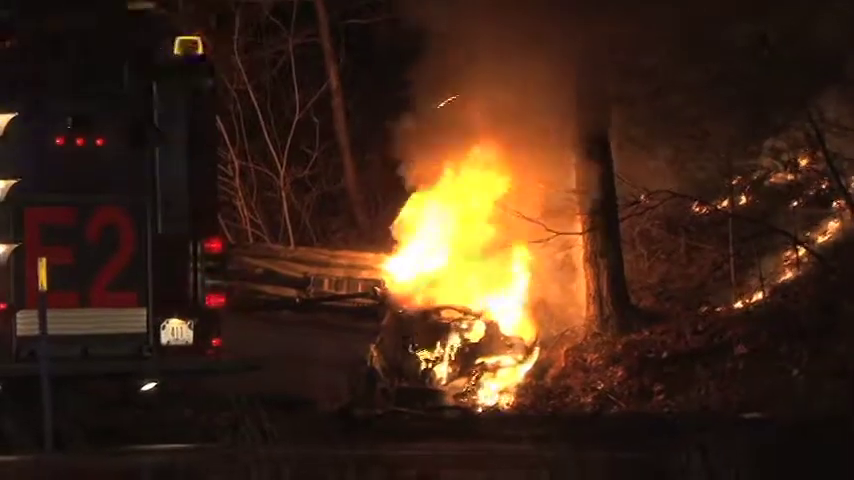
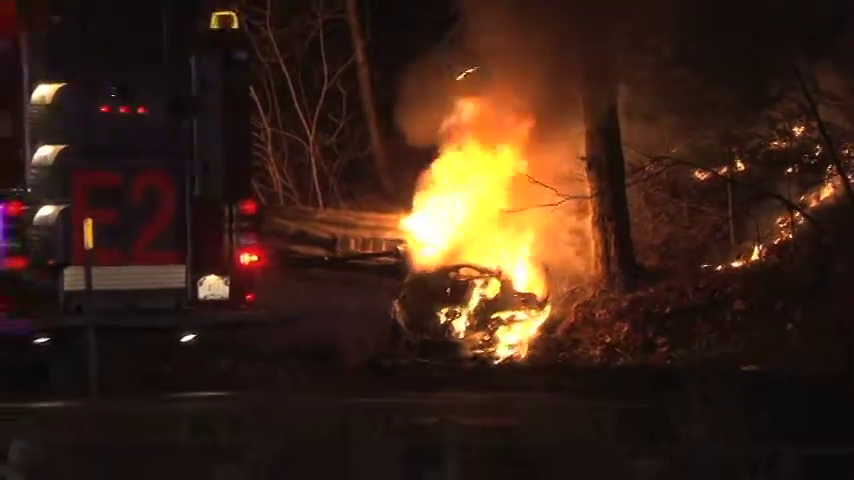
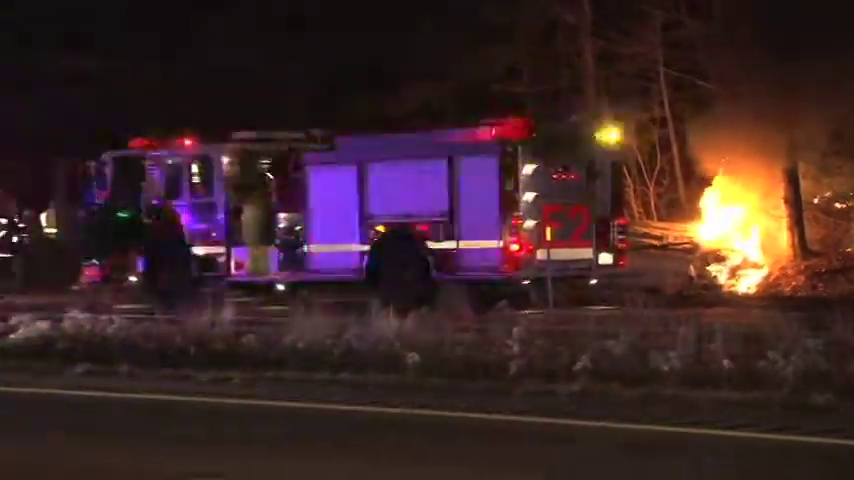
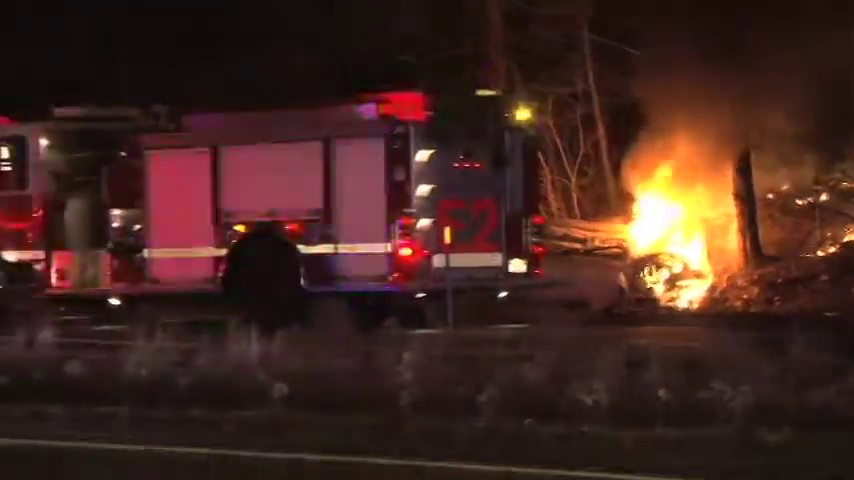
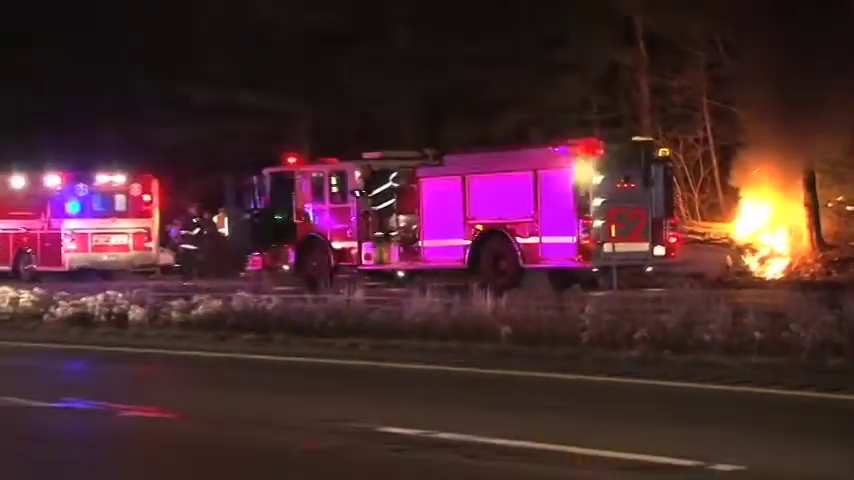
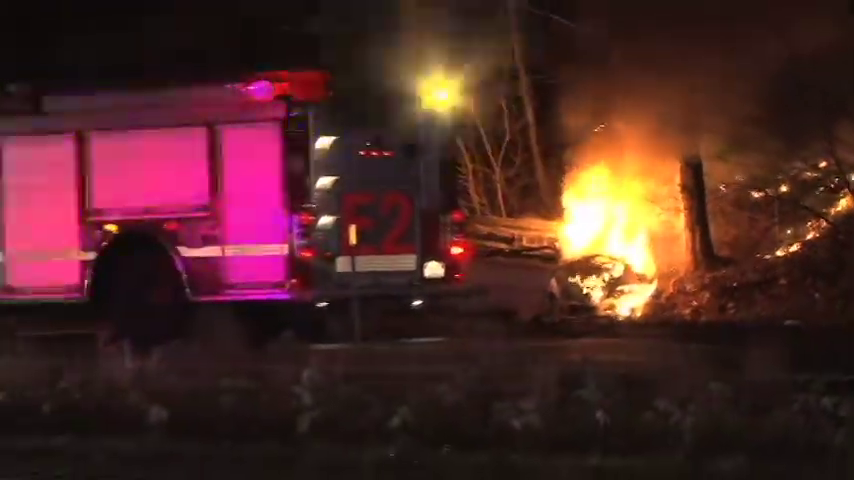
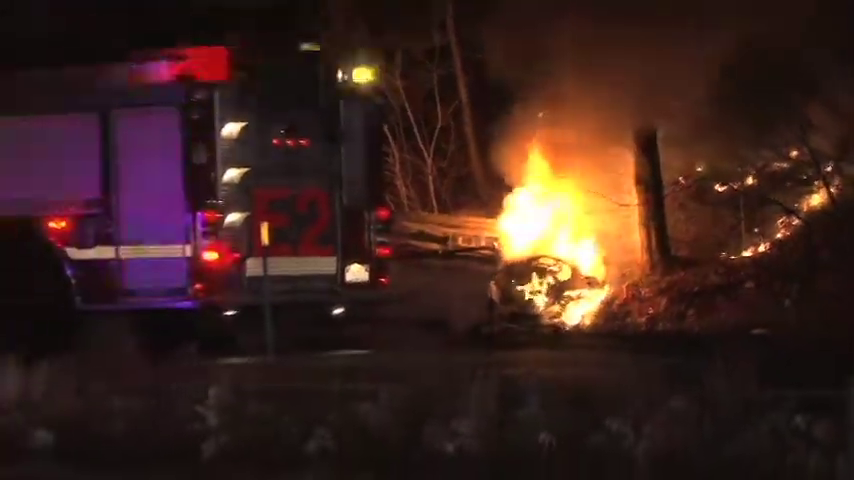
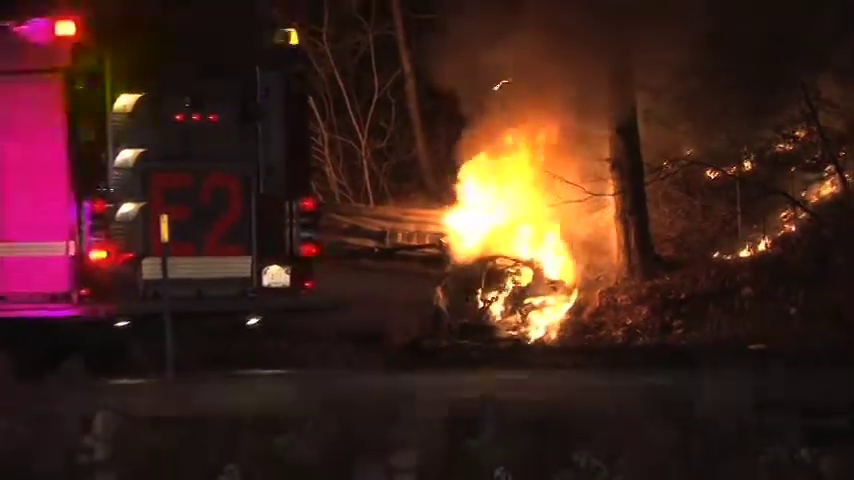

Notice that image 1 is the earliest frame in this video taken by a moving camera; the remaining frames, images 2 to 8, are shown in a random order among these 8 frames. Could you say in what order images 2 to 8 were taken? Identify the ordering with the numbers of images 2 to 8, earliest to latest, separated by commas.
2, 8, 7, 6, 4, 3, 5
